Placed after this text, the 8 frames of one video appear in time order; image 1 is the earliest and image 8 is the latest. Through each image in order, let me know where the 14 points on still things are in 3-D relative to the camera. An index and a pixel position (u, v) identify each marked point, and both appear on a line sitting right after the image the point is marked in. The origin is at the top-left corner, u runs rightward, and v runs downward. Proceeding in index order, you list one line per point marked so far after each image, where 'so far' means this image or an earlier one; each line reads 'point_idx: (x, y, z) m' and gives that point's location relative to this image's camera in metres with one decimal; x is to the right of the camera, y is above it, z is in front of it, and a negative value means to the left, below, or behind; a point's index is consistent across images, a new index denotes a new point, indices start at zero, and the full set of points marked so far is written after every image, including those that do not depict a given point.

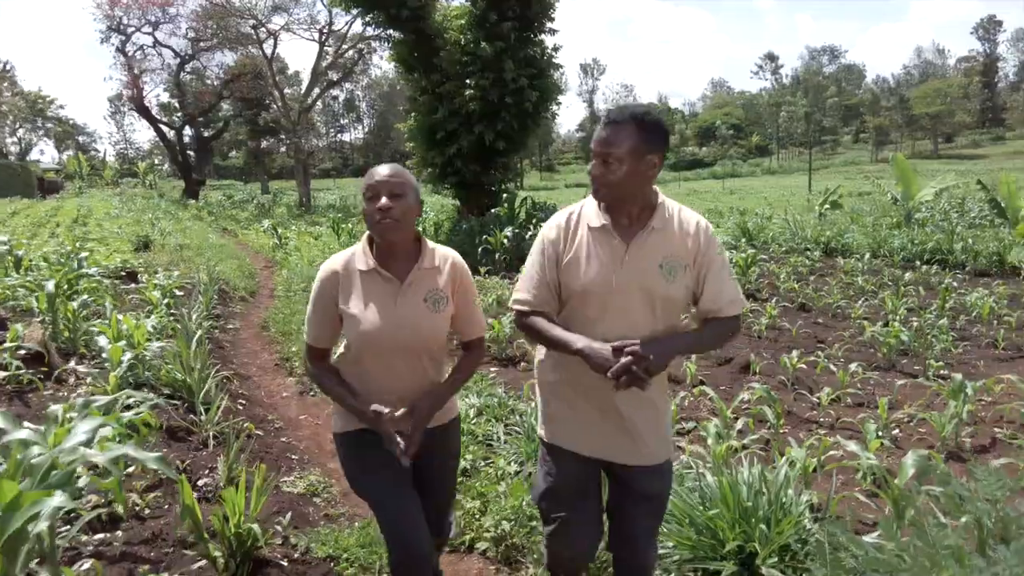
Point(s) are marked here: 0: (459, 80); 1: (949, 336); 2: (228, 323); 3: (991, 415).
0: (-1.1, +3.8, +12.5) m
1: (+3.9, -0.4, +6.1) m
2: (-3.6, -0.4, +8.7) m
3: (+2.8, -0.7, +4.0) m
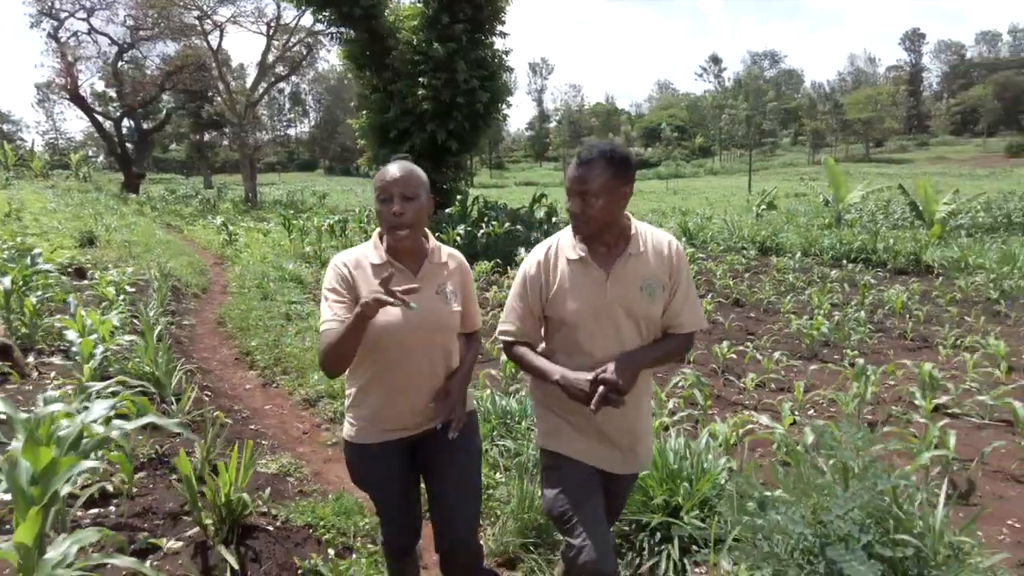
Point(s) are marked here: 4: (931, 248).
0: (-1.9, +3.9, +12.7) m
1: (+3.5, -0.4, +6.8) m
2: (-4.2, -0.4, +8.8) m
3: (+2.5, -0.7, +4.6) m
4: (+6.4, +0.6, +10.5) m
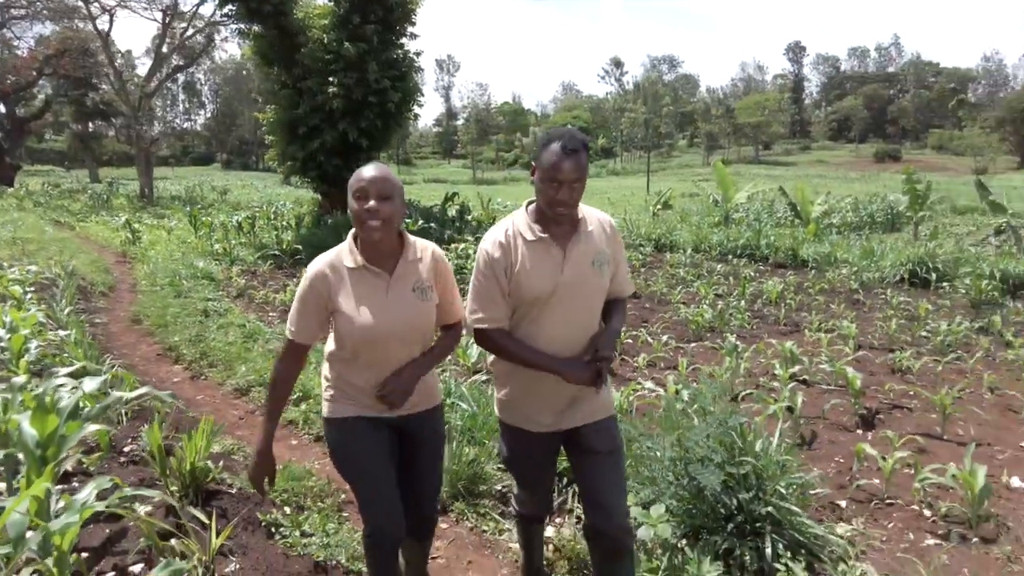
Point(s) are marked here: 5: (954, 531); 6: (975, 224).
0: (-3.6, +4.0, +12.9) m
1: (+2.6, -0.3, +7.7) m
2: (-5.3, -0.4, +8.7) m
3: (+1.9, -0.6, +5.4) m
4: (+5.0, +0.8, +11.8) m
5: (+1.8, -1.0, +2.9) m
6: (+10.9, +1.5, +16.0) m
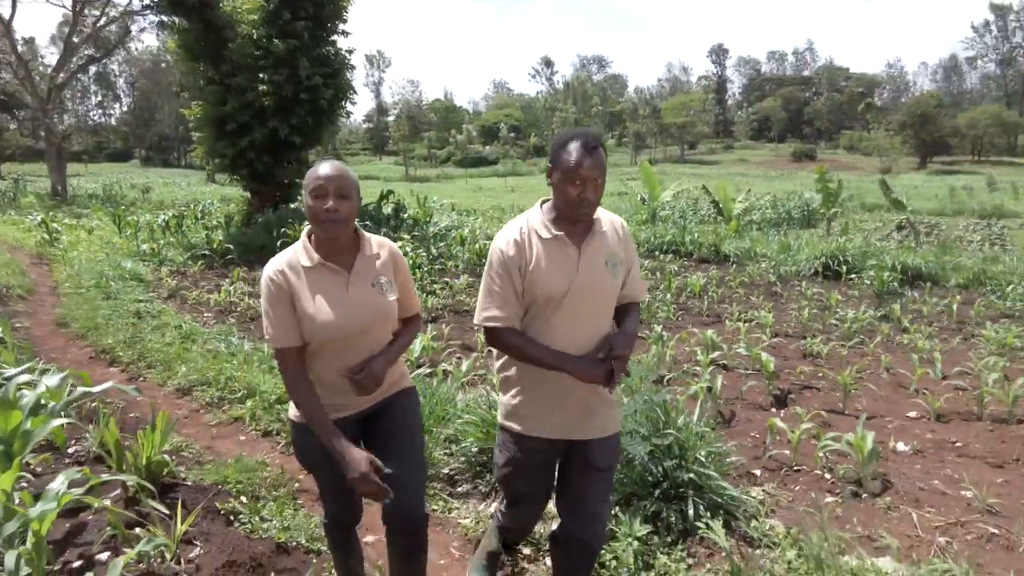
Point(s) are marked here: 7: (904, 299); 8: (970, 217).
0: (-4.8, +4.0, +12.7) m
1: (+1.9, -0.2, +8.2) m
2: (-6.1, -0.4, +8.4) m
3: (+1.4, -0.6, +5.9) m
4: (+3.9, +0.9, +12.5) m
5: (+1.6, -1.0, +3.3) m
6: (+9.3, +1.7, +17.2) m
7: (+5.7, -0.2, +10.0) m
8: (+12.6, +1.9, +18.7) m
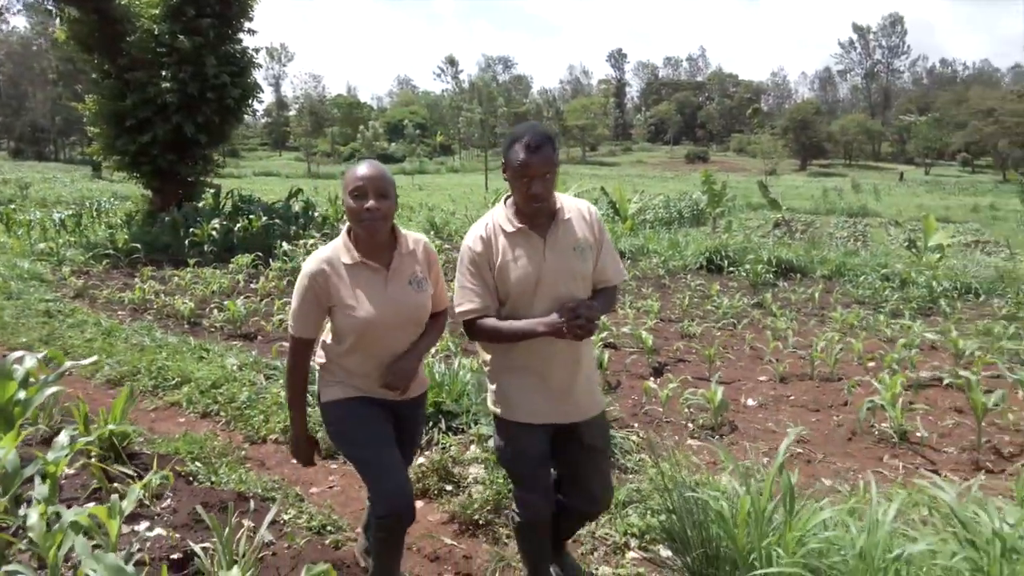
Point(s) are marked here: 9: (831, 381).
0: (-6.6, +4.0, +12.6) m
1: (+0.8, -0.1, +9.1) m
2: (-7.2, -0.4, +8.2) m
3: (+0.6, -0.5, +6.7) m
4: (+2.2, +1.0, +13.6) m
5: (+1.2, -0.9, +4.2) m
6: (+6.9, +1.9, +19.0) m
7: (+4.3, 0.0, +11.4) m
8: (+10.0, +2.2, +20.9) m
9: (+2.4, -0.7, +5.1) m
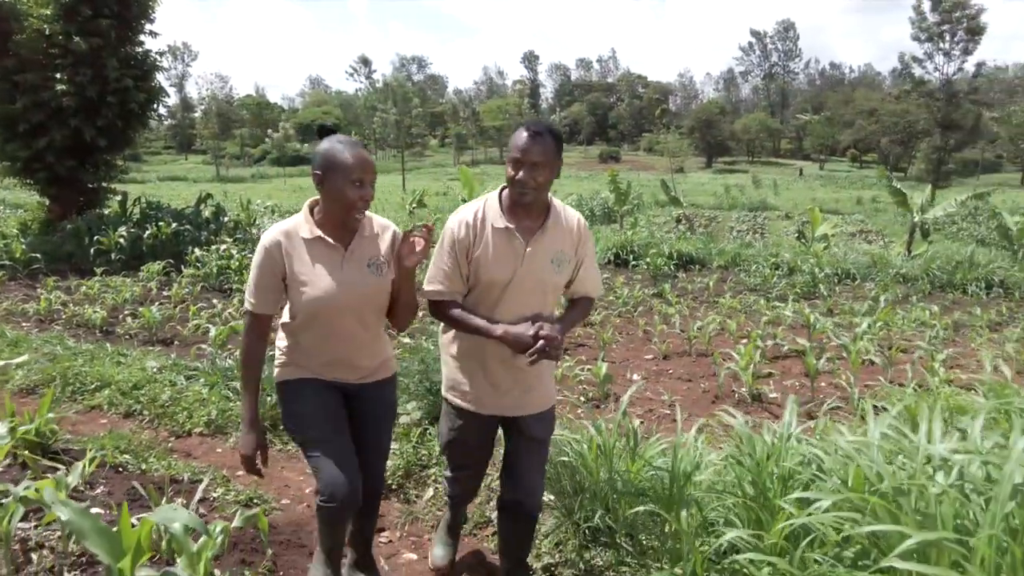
0: (-8.2, +3.8, +12.3) m
1: (-0.4, -0.1, +9.6) m
2: (-8.2, -0.6, +7.8) m
3: (-0.3, -0.4, +7.2) m
4: (+0.4, +1.1, +14.2) m
5: (+0.5, -0.8, +4.7) m
6: (+4.5, +2.1, +20.1) m
7: (+2.9, +0.2, +12.3) m
8: (+7.3, +2.5, +22.4) m
9: (+1.6, -0.6, +5.8) m
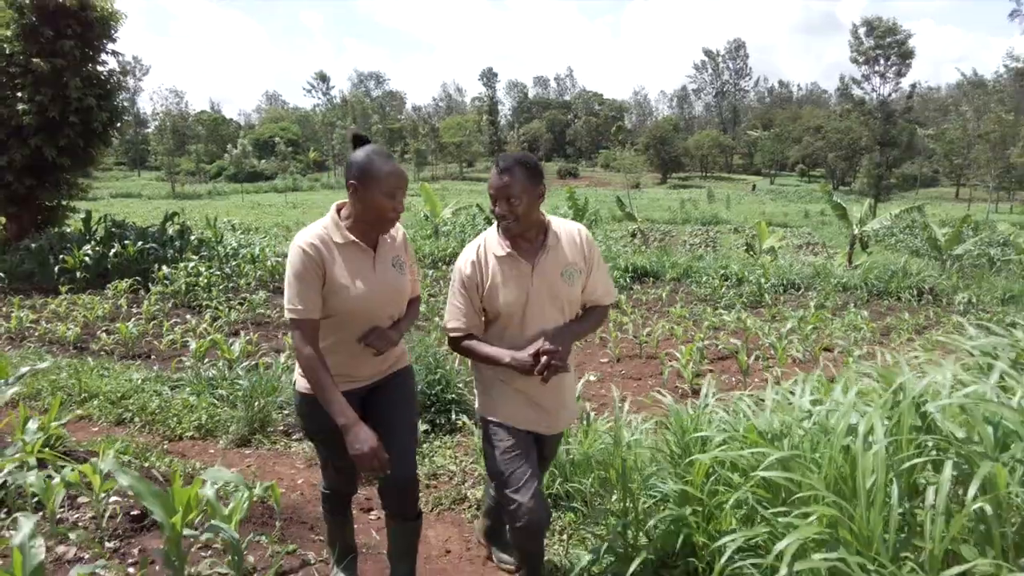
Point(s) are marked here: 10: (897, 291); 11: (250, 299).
0: (-8.9, +3.4, +12.4) m
1: (-0.9, -0.3, +10.1) m
2: (-8.6, -0.8, +7.9) m
3: (-0.6, -0.6, +7.7) m
4: (-0.4, +0.8, +14.8) m
5: (+0.3, -0.9, +5.3) m
6: (+3.3, +1.8, +20.9) m
7: (+2.2, -0.1, +12.9) m
8: (+6.0, +2.2, +23.3) m
9: (+1.3, -0.7, +6.4) m
10: (+7.3, -0.1, +13.0) m
11: (-3.6, -0.2, +9.4) m
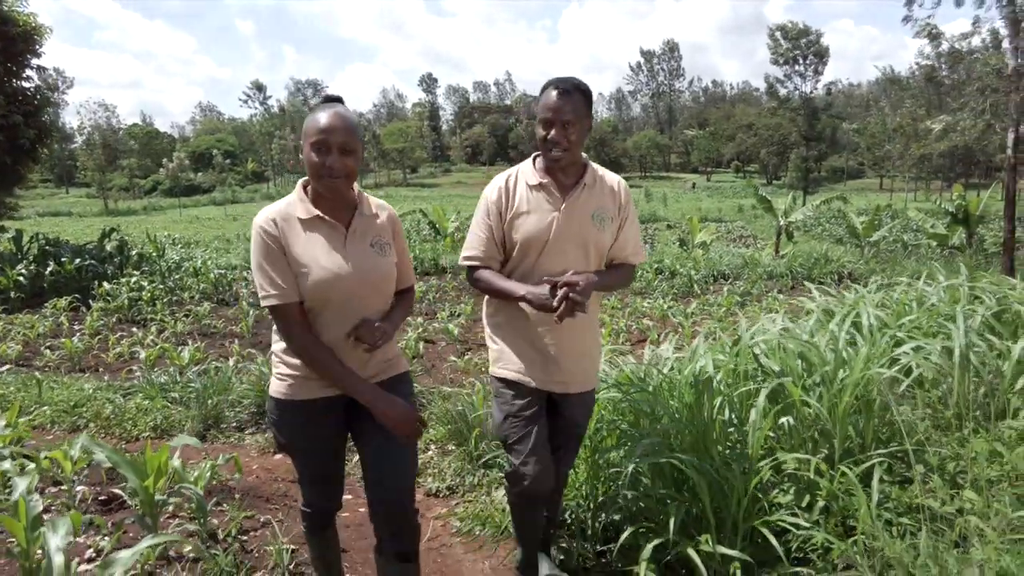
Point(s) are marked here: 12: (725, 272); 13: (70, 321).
0: (-10.1, +3.0, +12.2) m
1: (-1.8, -0.3, +10.4) m
2: (-9.3, -1.2, +7.7) m
3: (-1.3, -0.6, +8.1) m
4: (-1.7, +0.8, +15.2) m
5: (-0.2, -0.8, +5.8) m
6: (+1.5, +1.8, +21.6) m
7: (+1.1, 0.0, +13.5) m
8: (+4.1, +2.3, +24.2) m
9: (+0.7, -0.6, +7.0) m
10: (+6.2, +0.2, +14.0) m
11: (-4.4, -0.3, +9.6) m
12: (+4.4, +0.3, +14.3) m
13: (-6.8, -0.5, +10.6) m
